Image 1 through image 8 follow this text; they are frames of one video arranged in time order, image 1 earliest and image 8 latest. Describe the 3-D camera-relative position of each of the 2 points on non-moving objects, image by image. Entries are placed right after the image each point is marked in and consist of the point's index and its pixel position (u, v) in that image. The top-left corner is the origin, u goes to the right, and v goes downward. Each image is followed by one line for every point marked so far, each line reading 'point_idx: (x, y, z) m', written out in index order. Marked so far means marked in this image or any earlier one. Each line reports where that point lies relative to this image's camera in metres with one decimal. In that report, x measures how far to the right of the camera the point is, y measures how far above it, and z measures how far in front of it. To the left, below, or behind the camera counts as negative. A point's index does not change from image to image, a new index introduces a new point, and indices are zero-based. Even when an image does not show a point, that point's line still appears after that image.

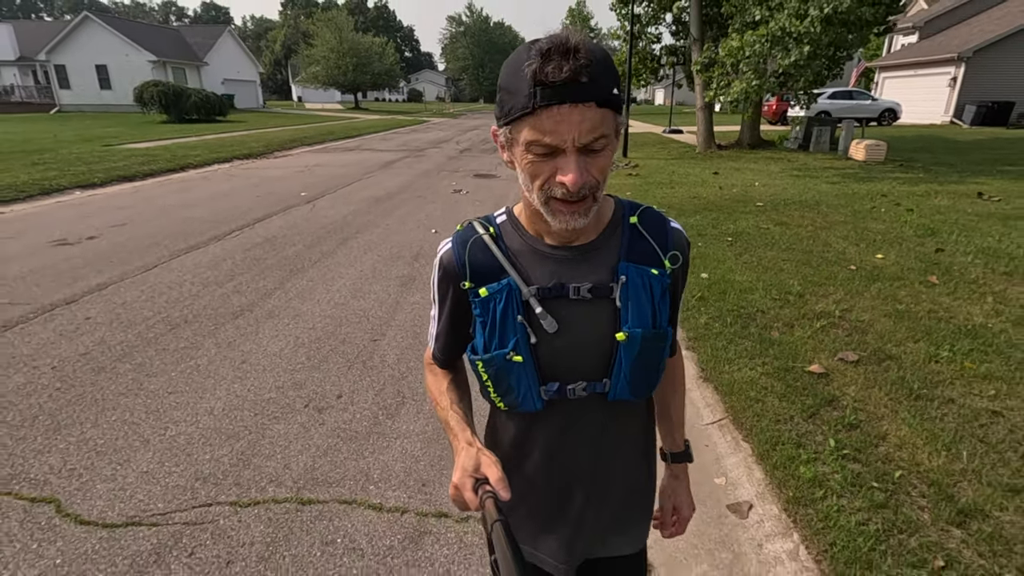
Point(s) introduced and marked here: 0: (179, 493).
0: (-1.7, -1.0, +2.8) m
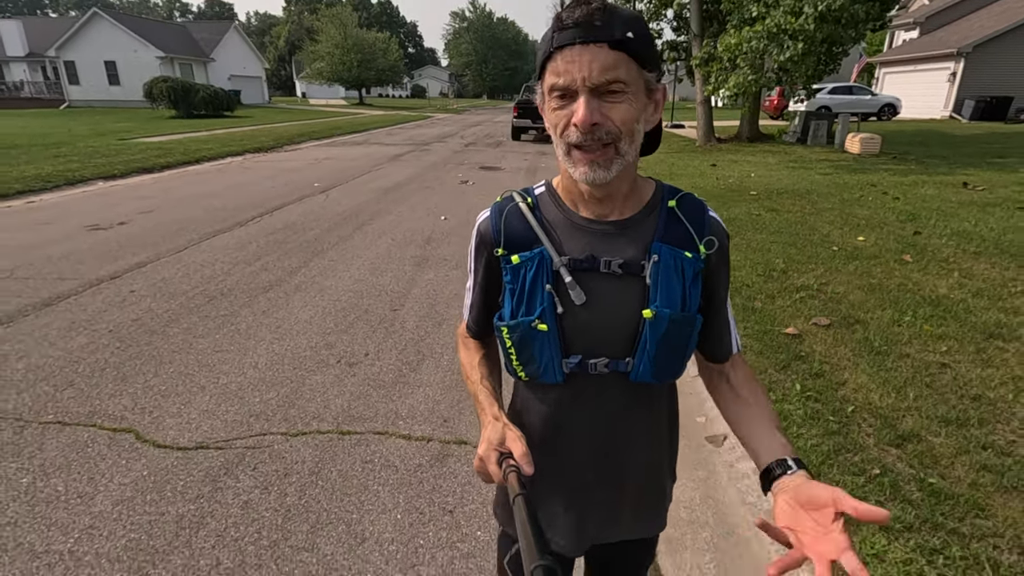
0: (-1.6, -0.8, +3.2) m
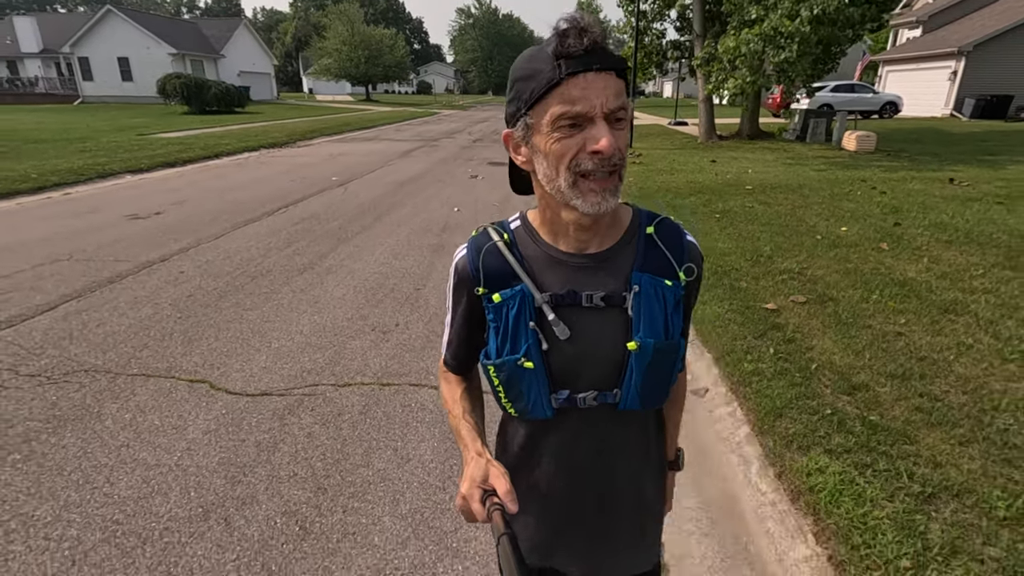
0: (-1.5, -0.6, +3.8) m
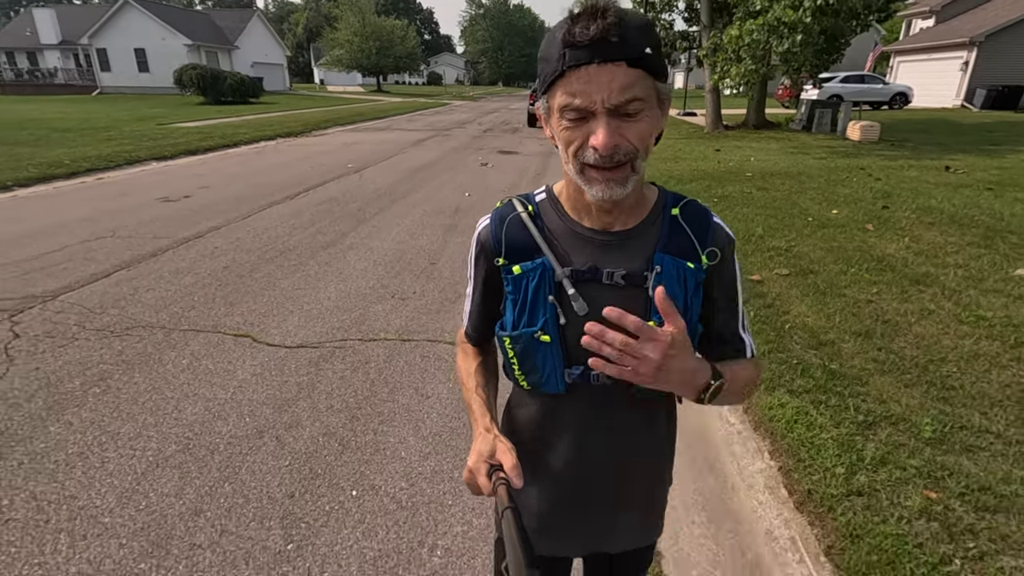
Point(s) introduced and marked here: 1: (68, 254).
0: (-1.5, -0.4, +4.3) m
1: (-4.9, +0.4, +6.0) m
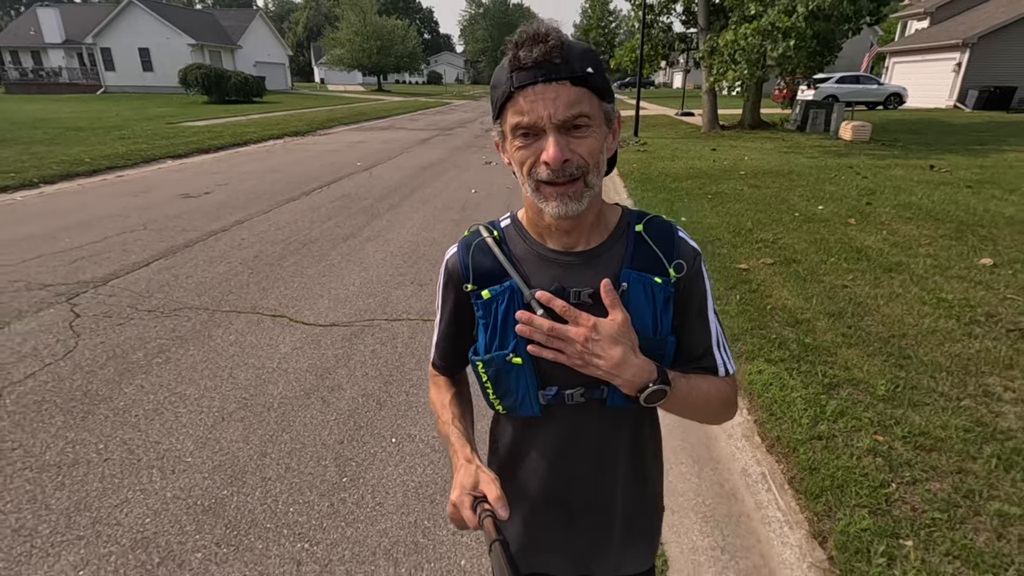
0: (-1.4, -0.2, +4.7) m
1: (-4.9, +0.5, +6.4) m
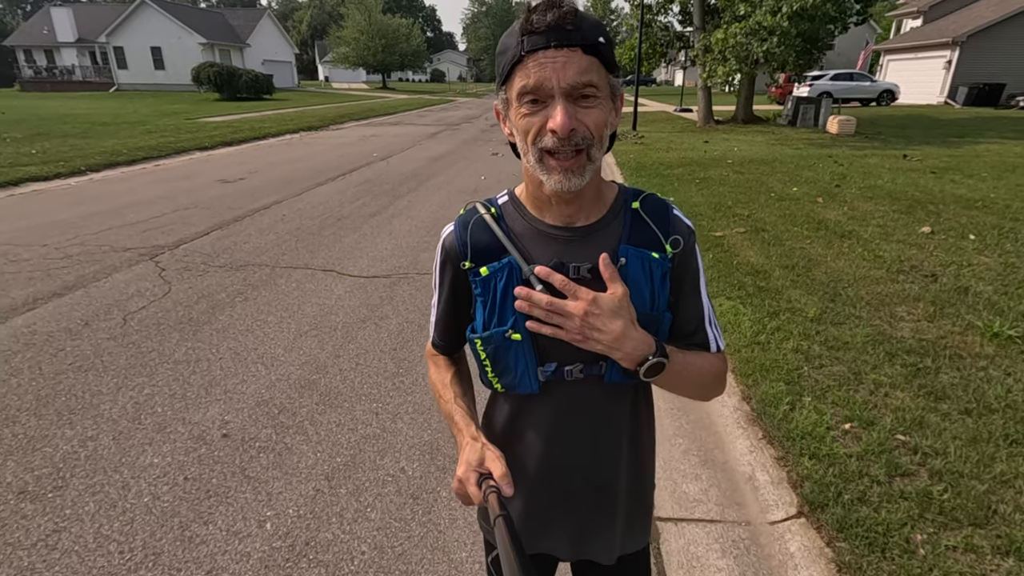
0: (-1.3, +0.2, +5.7) m
1: (-4.7, +0.9, +7.4) m
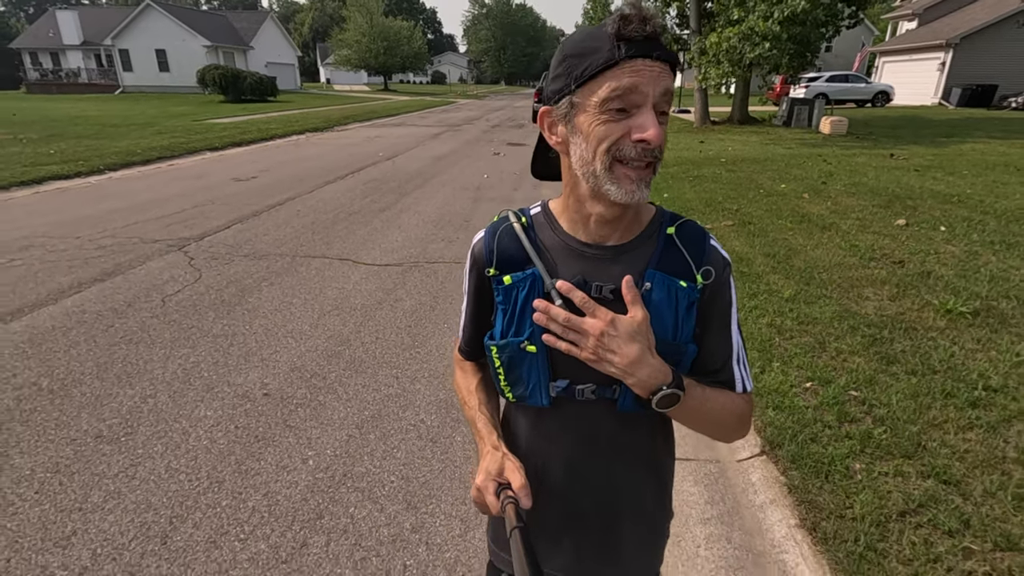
0: (-1.2, +0.3, +6.1) m
1: (-4.7, +1.1, +7.8) m
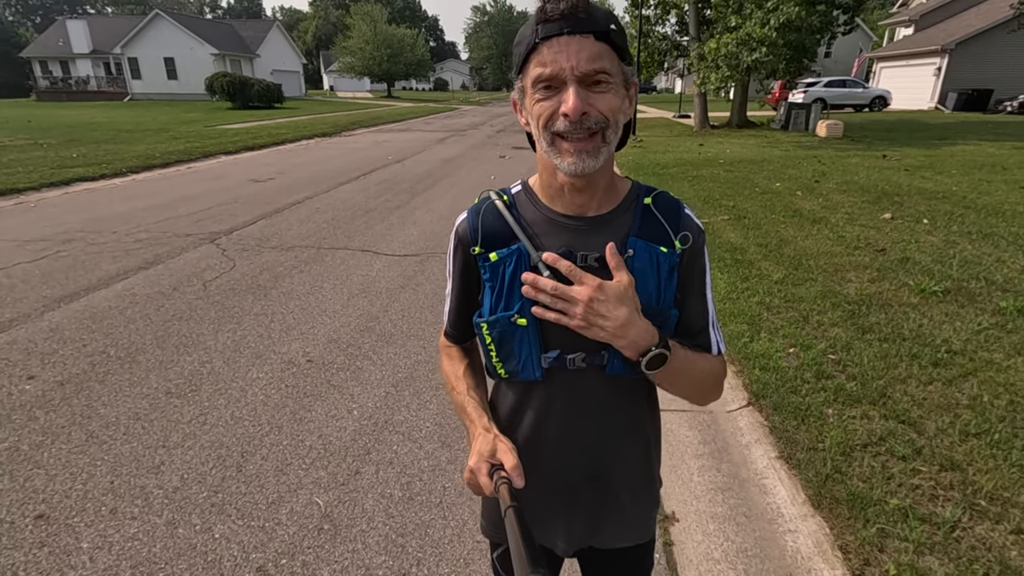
0: (-1.1, +0.5, +6.6) m
1: (-4.6, +1.2, +8.3) m
